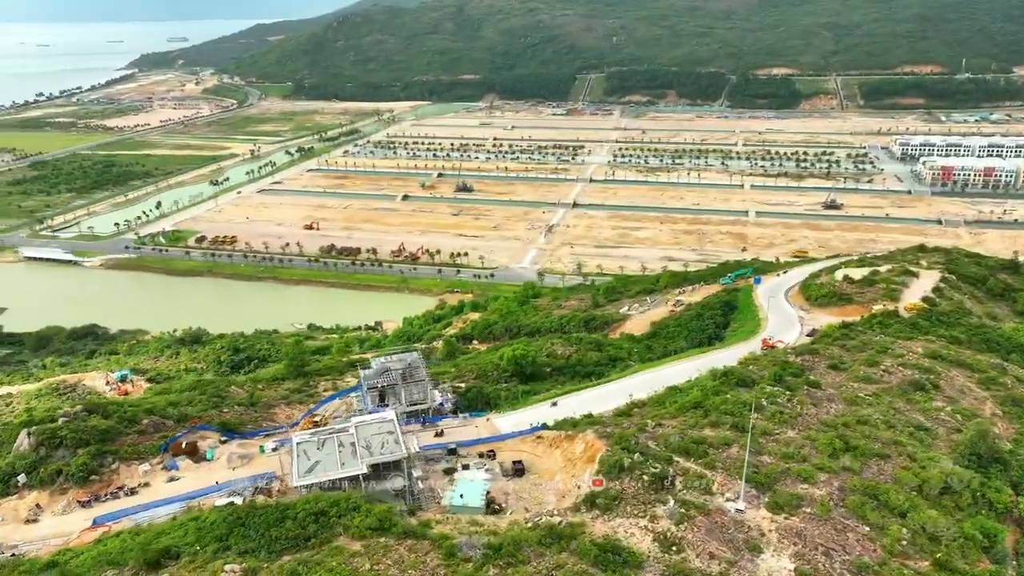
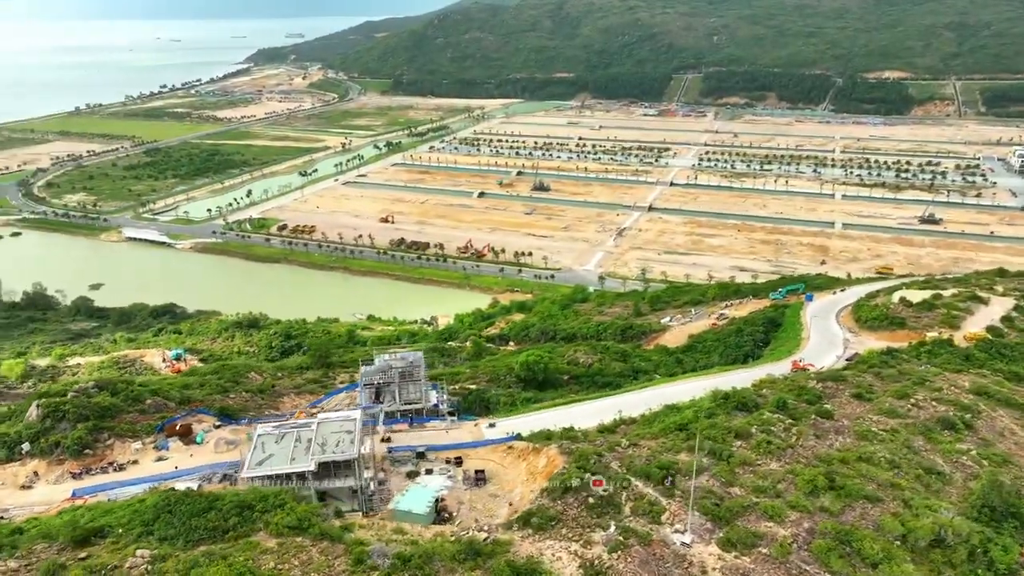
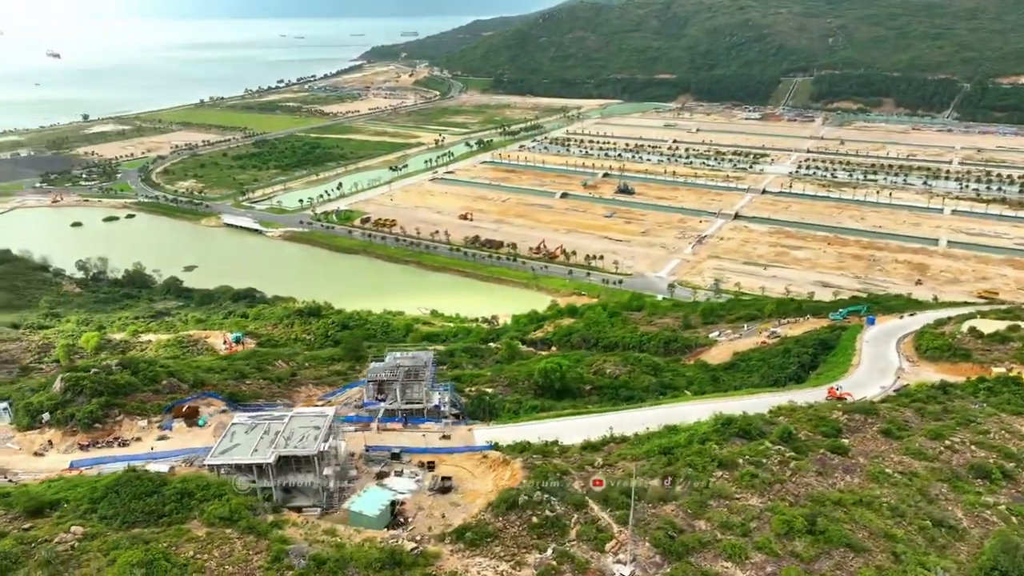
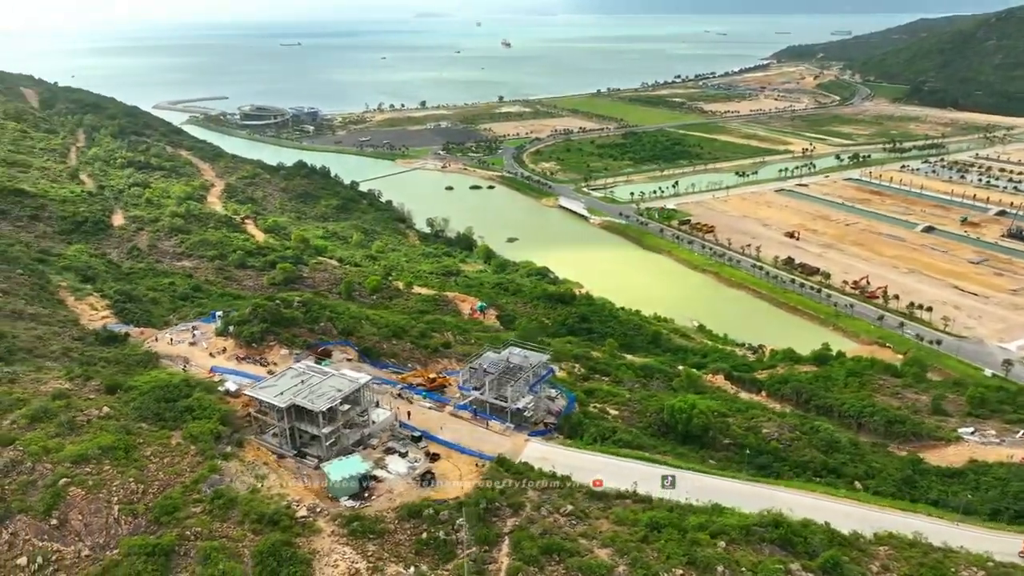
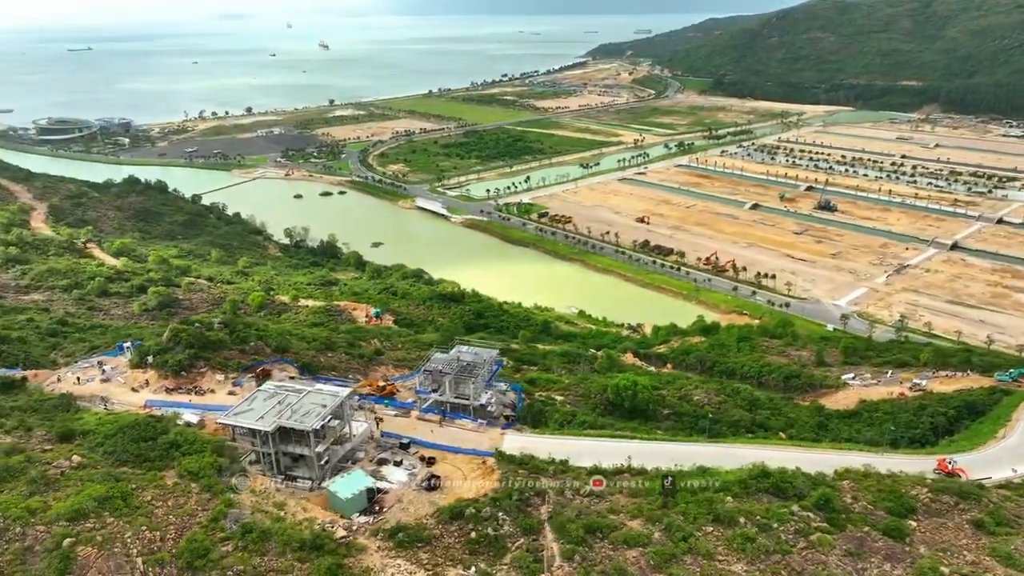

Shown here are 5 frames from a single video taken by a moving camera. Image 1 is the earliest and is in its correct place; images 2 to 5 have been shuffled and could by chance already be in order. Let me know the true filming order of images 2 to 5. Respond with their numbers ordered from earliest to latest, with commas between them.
2, 3, 5, 4
